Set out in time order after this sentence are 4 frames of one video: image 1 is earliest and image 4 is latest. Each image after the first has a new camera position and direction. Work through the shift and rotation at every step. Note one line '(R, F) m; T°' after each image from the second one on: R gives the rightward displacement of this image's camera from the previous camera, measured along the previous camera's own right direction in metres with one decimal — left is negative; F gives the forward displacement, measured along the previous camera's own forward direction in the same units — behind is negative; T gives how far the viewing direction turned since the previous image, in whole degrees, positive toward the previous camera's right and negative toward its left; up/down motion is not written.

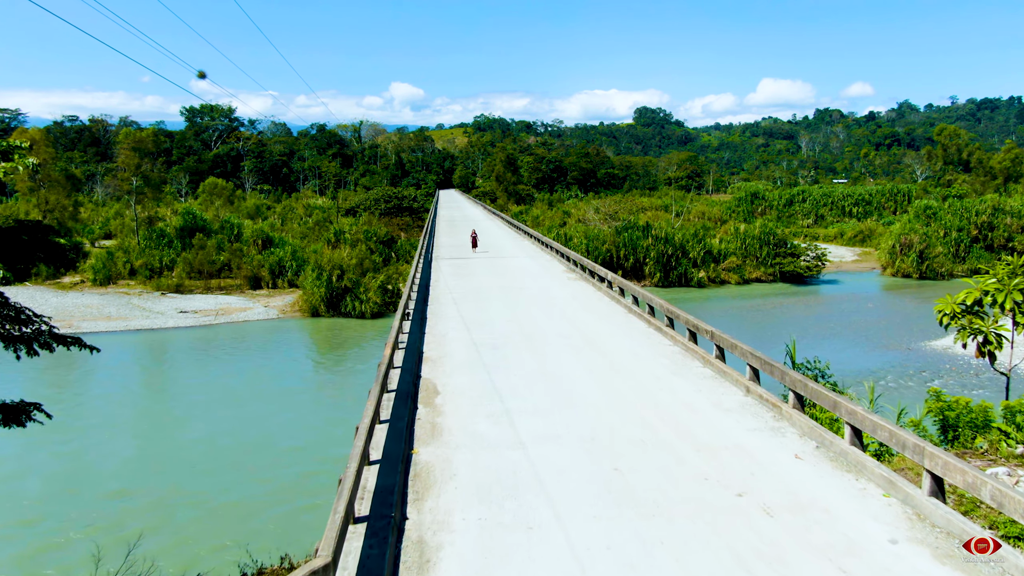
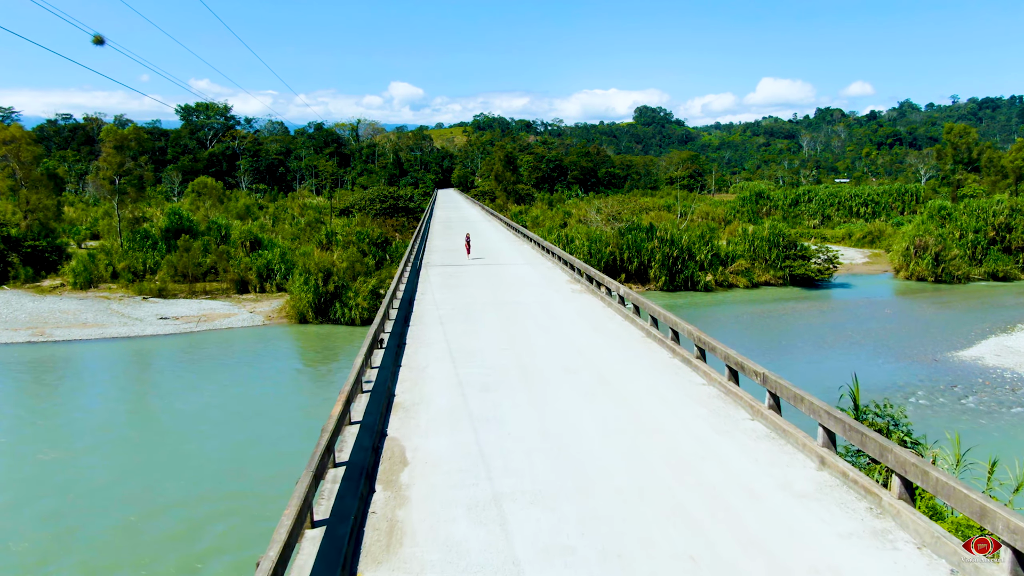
(0.0, +1.1) m; 0°
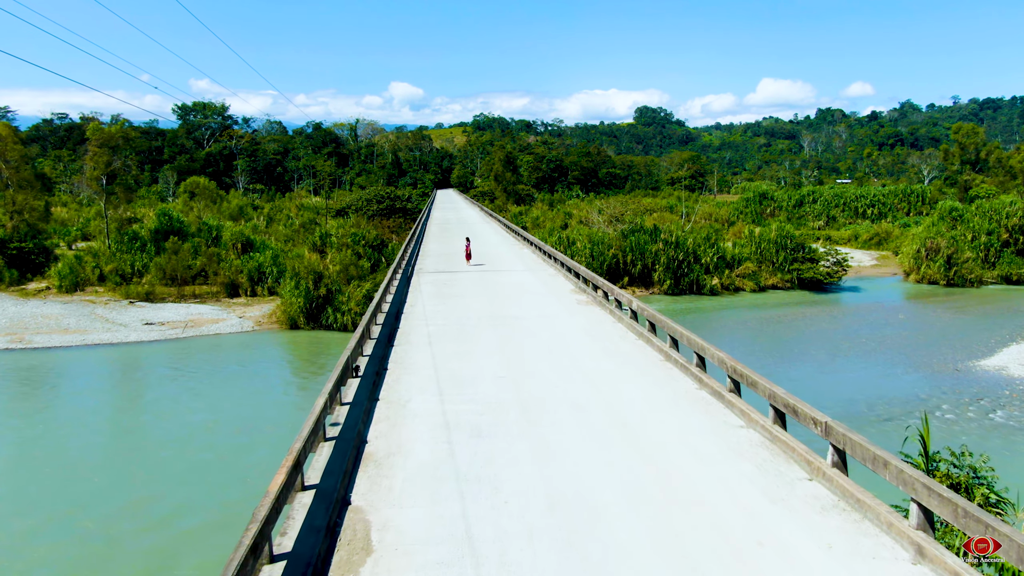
(0.0, +0.8) m; 0°
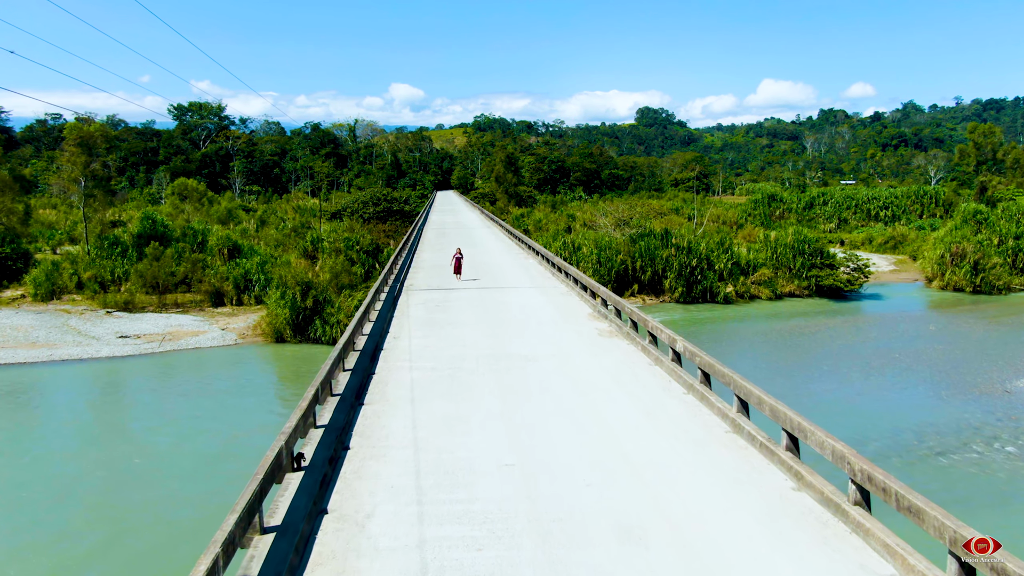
(-0.1, +1.4) m; 0°
